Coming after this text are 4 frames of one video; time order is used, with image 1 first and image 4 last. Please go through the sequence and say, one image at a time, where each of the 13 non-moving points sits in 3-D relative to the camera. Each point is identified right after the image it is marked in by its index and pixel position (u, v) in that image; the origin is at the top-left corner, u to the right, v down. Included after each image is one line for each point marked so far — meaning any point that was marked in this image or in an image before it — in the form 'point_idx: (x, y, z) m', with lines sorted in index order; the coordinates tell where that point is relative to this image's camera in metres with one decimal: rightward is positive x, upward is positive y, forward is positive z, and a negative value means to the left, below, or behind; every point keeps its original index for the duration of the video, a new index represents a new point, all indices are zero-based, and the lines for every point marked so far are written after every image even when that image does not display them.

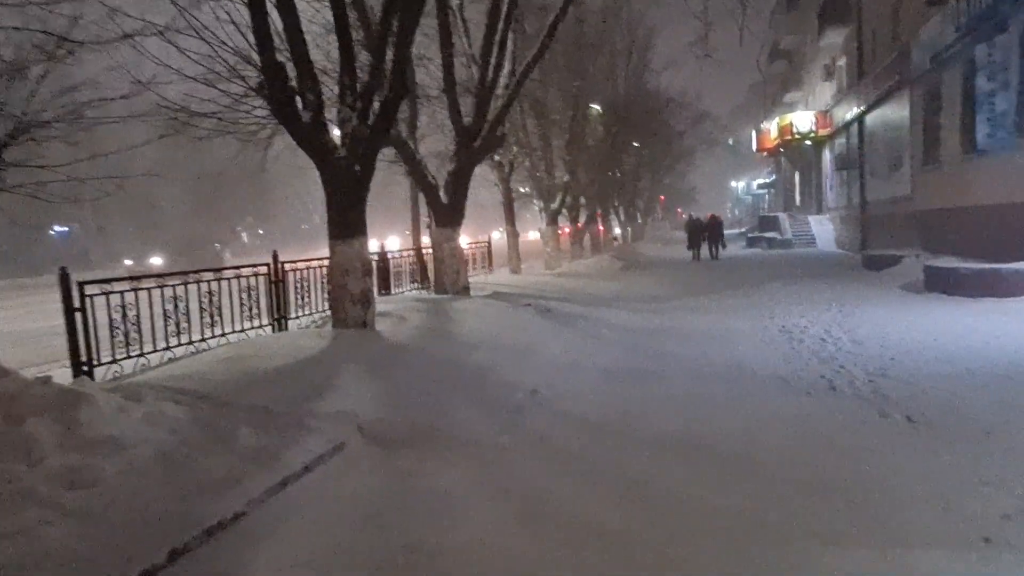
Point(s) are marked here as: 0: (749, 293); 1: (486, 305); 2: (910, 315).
0: (+5.3, -0.2, +16.2) m
1: (-0.5, -0.3, +13.2) m
2: (+6.3, -0.5, +11.7) m
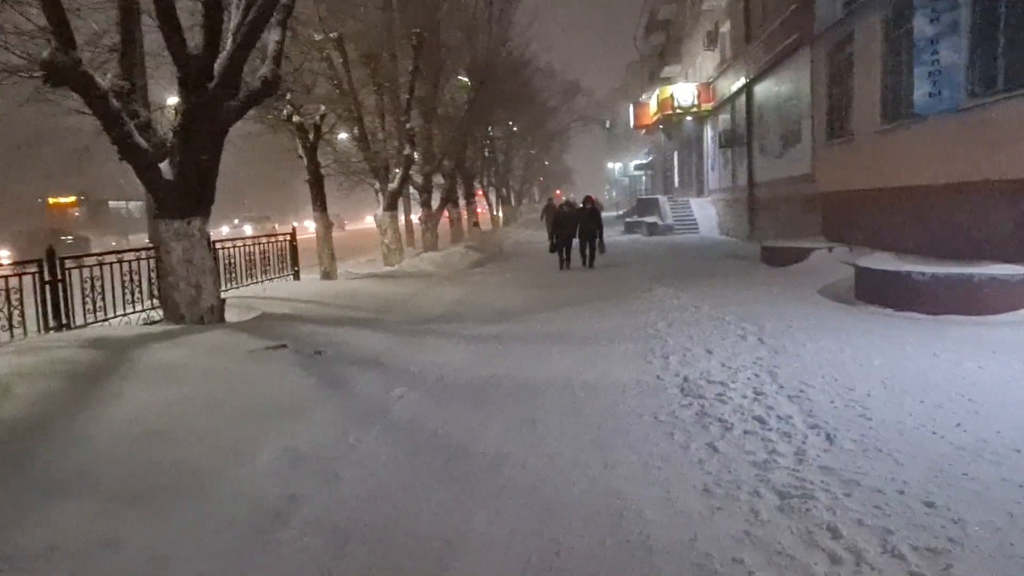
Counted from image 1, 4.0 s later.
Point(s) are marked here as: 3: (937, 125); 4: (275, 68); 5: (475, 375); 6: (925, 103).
0: (+1.9, -0.3, +11.9) m
1: (-3.3, -0.6, +8.0) m
2: (+3.7, -0.7, +7.5) m
3: (+7.1, +2.7, +12.3) m
4: (-3.4, +3.0, +10.2) m
5: (-0.4, -1.0, +8.1) m
6: (+6.9, +3.1, +12.2) m
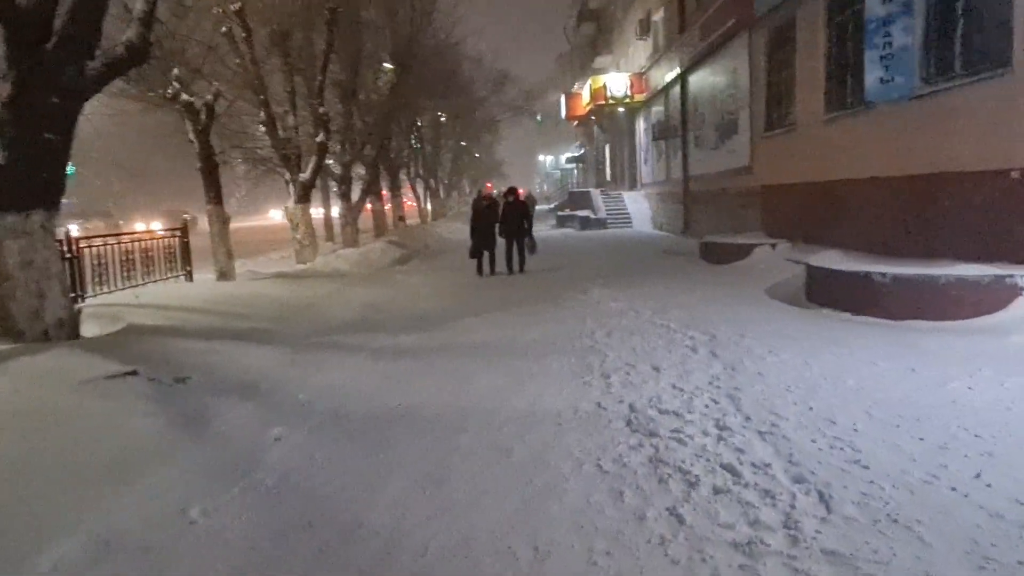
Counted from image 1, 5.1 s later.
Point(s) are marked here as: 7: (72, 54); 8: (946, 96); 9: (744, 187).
0: (+0.8, -0.4, +10.6) m
1: (-4.0, -0.8, +6.3) m
2: (+2.9, -0.8, +6.4) m
3: (+5.9, +2.7, +11.5) m
4: (-4.4, +2.9, +8.5) m
5: (-1.2, -1.0, +6.6) m
6: (+5.7, +3.1, +11.4) m
7: (-4.6, +2.4, +7.7) m
8: (+6.0, +2.7, +10.2) m
9: (+5.8, +2.5, +18.4) m
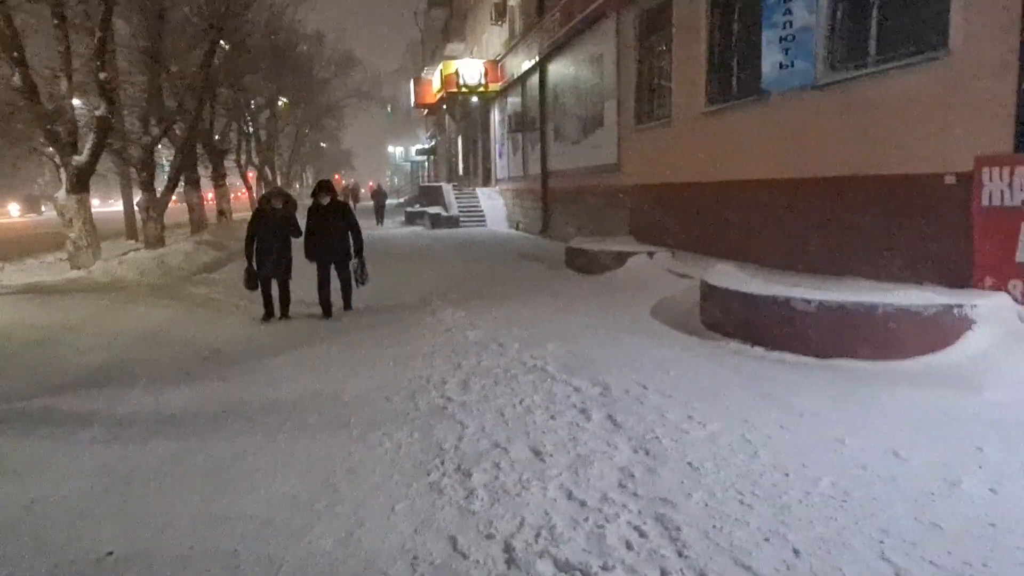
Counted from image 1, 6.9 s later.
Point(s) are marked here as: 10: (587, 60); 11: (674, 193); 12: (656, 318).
0: (-1.1, -0.7, +8.1) m
1: (-5.0, -1.1, +2.9) m
2: (+1.8, -1.1, +4.4) m
3: (+3.7, +2.5, +9.9) m
4: (-5.7, +2.6, +4.9) m
5: (-2.3, -1.4, +3.7) m
6: (+3.5, +2.8, +9.8) m
7: (-5.8, +2.1, +4.1) m
8: (+4.1, +2.4, +8.6) m
9: (+2.3, +2.3, +16.6) m
10: (+1.9, +5.8, +18.5) m
11: (+2.9, +1.7, +13.0) m
12: (+1.9, -0.4, +9.2) m
